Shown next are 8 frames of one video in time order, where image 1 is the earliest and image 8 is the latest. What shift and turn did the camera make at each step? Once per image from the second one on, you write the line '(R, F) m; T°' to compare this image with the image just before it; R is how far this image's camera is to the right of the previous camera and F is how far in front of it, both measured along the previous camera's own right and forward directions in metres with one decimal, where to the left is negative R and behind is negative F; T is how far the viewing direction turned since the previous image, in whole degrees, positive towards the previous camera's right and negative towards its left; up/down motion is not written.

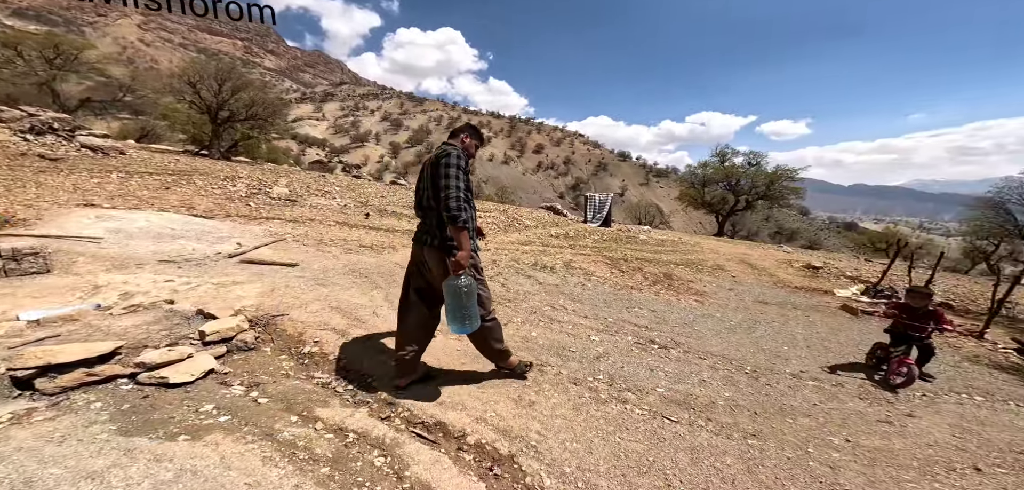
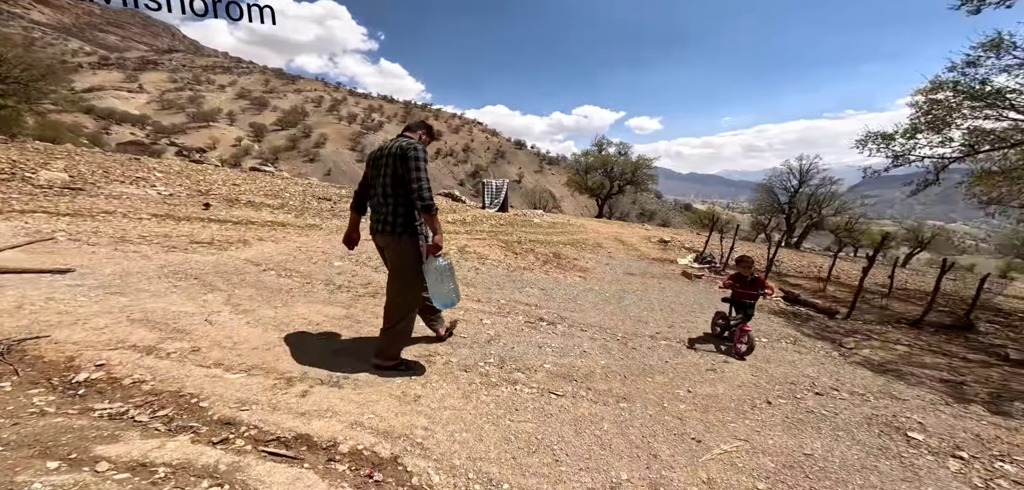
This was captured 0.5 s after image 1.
(+0.2, 0.0) m; +14°
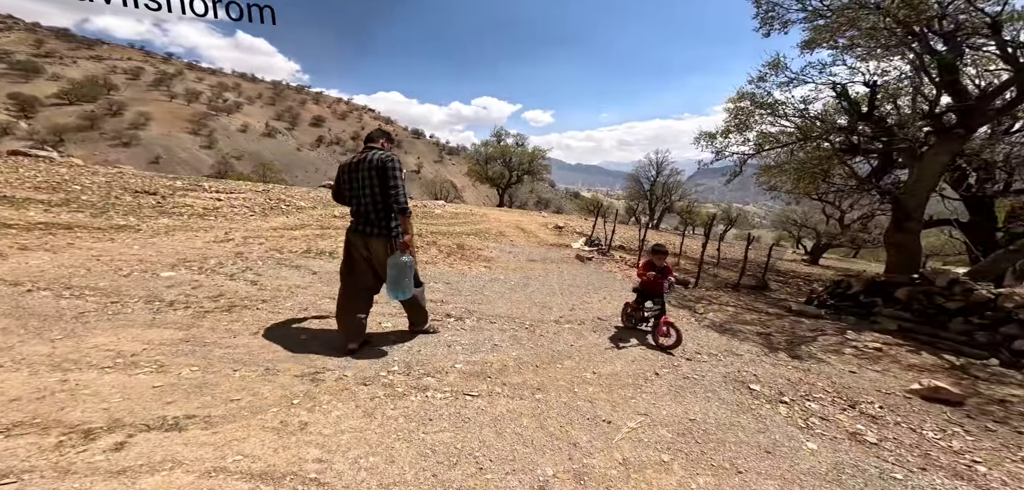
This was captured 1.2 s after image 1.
(-0.1, +0.3) m; +15°
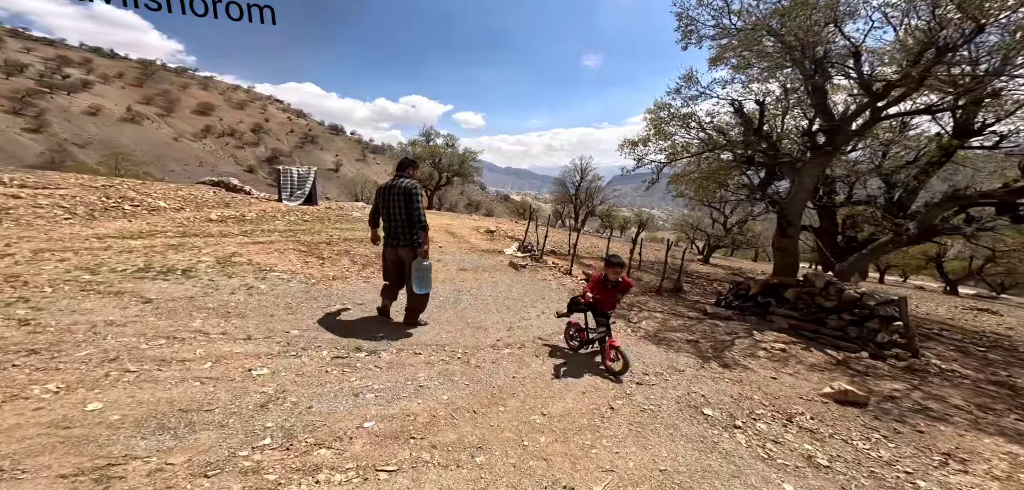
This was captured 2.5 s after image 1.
(-0.1, +1.0) m; +11°
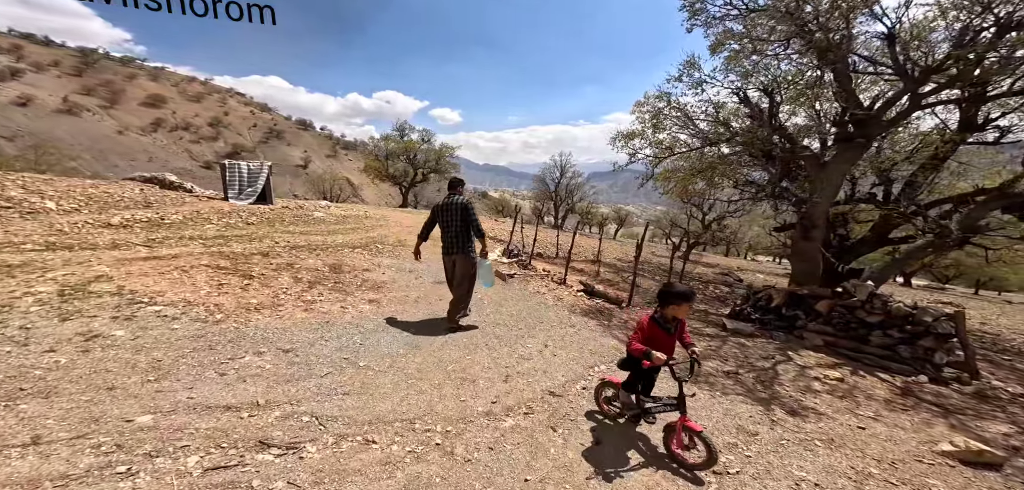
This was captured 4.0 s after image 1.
(-0.2, +1.8) m; +3°
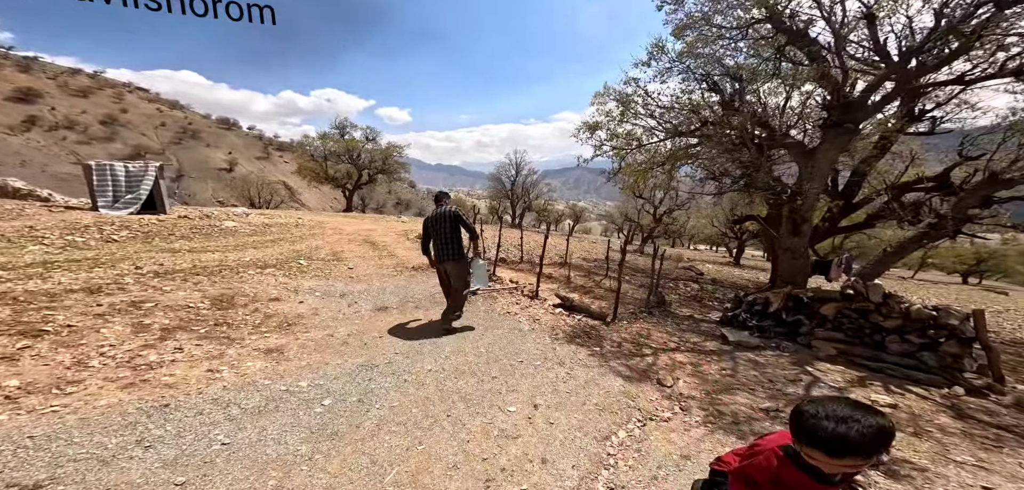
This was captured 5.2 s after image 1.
(-0.2, +1.9) m; +7°
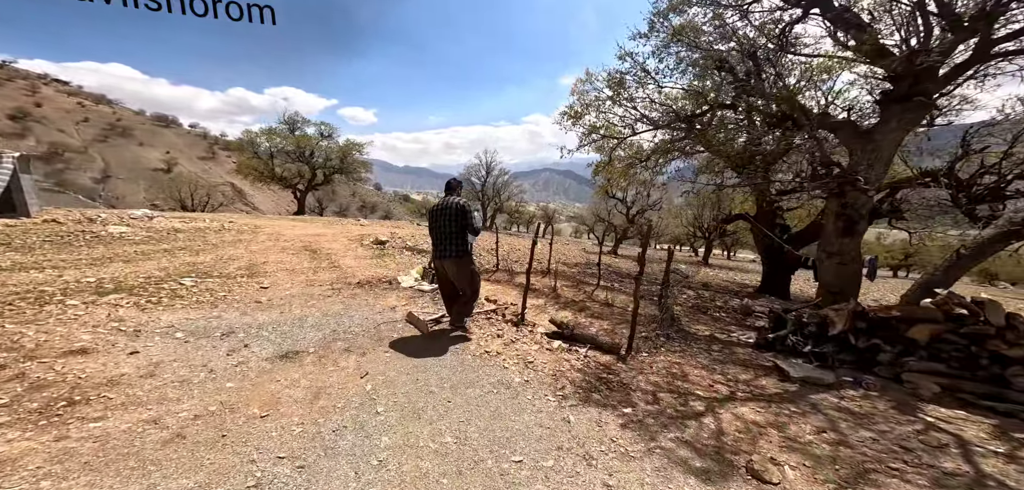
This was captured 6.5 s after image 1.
(-0.1, +2.5) m; +4°
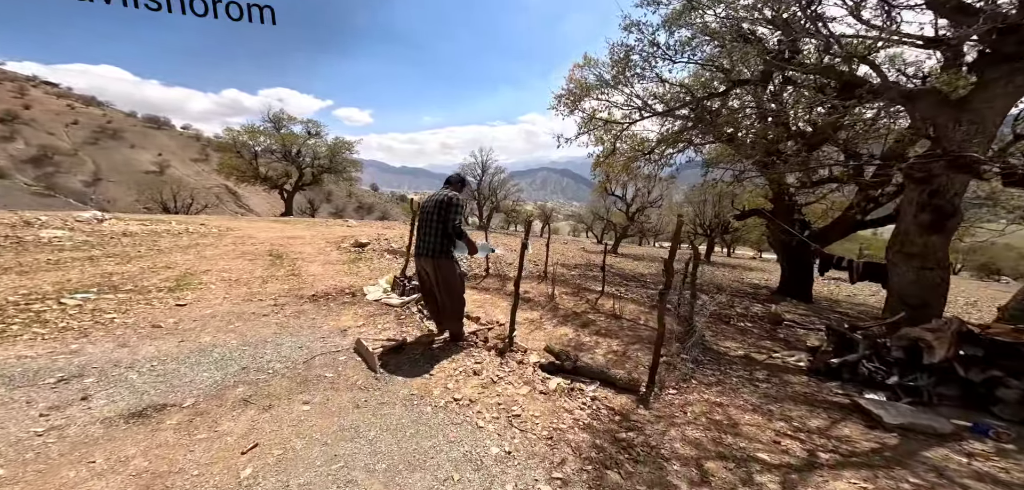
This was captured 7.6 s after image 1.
(+0.2, +1.5) m; -1°
